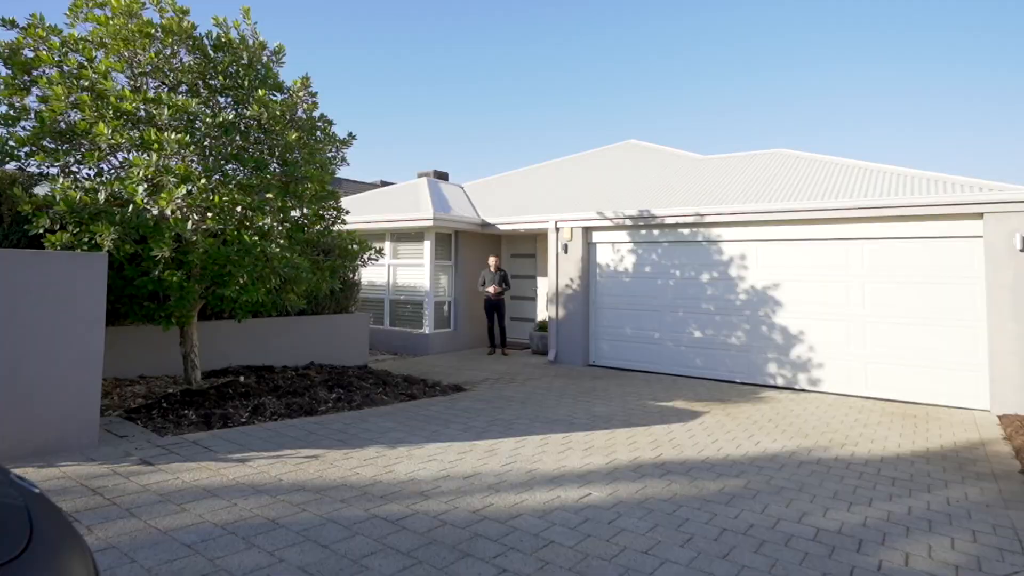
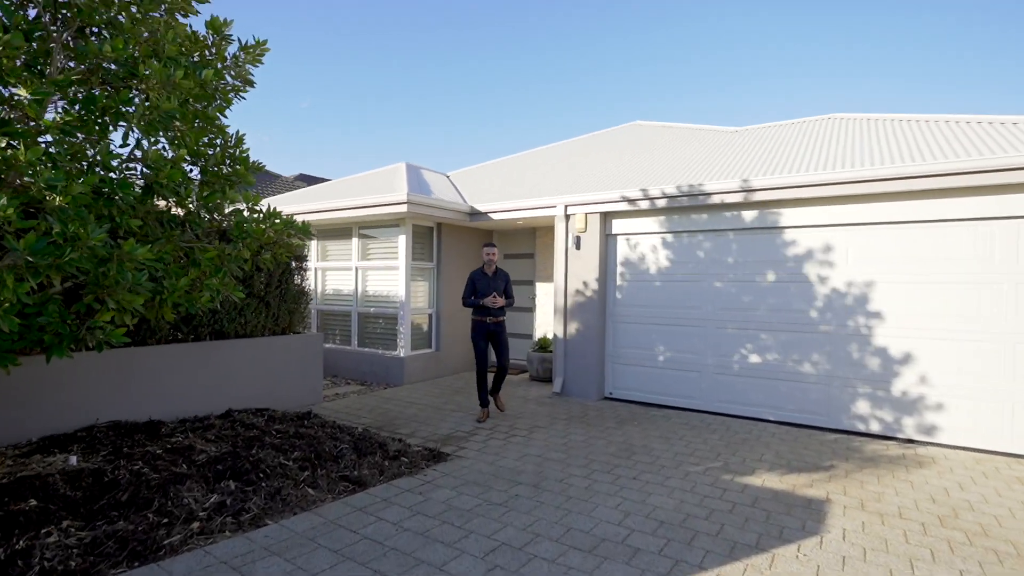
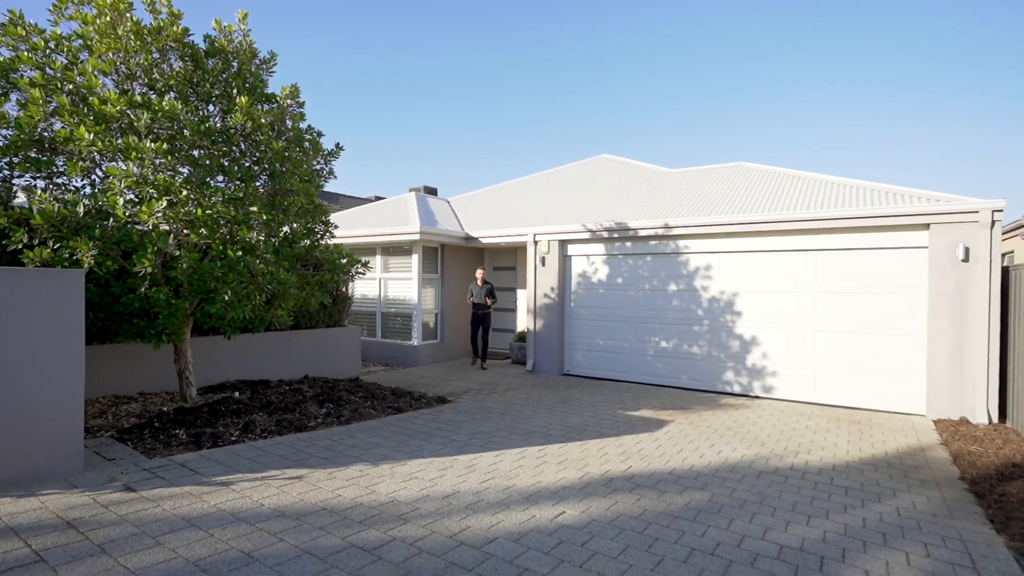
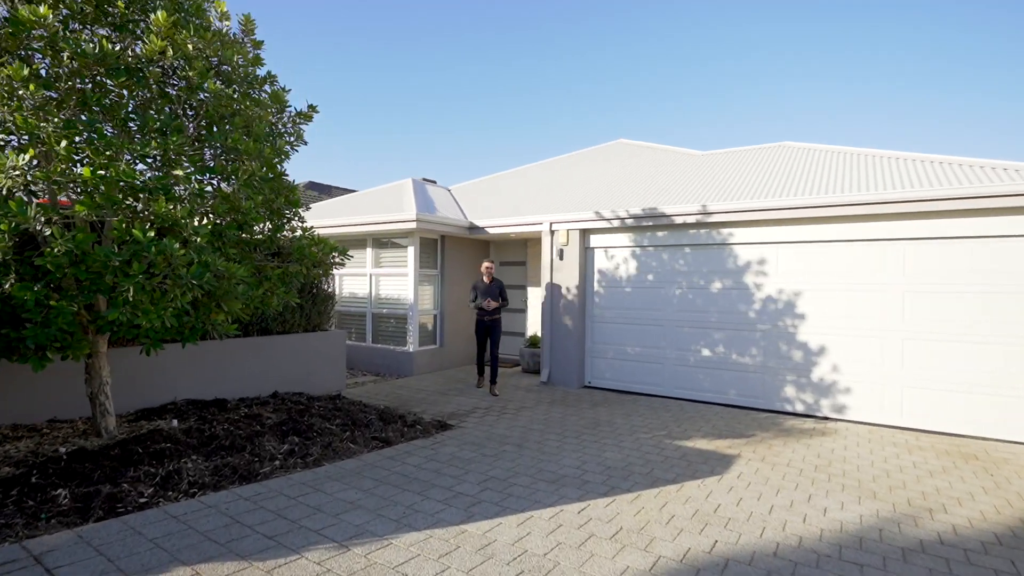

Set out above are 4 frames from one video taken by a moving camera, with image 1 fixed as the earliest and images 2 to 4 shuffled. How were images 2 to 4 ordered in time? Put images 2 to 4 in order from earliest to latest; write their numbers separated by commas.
3, 4, 2
